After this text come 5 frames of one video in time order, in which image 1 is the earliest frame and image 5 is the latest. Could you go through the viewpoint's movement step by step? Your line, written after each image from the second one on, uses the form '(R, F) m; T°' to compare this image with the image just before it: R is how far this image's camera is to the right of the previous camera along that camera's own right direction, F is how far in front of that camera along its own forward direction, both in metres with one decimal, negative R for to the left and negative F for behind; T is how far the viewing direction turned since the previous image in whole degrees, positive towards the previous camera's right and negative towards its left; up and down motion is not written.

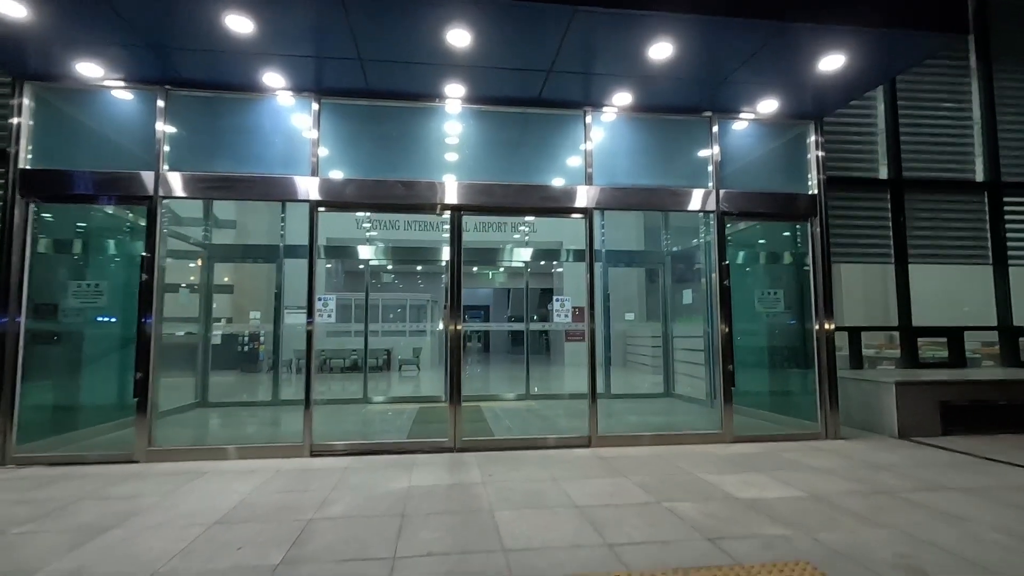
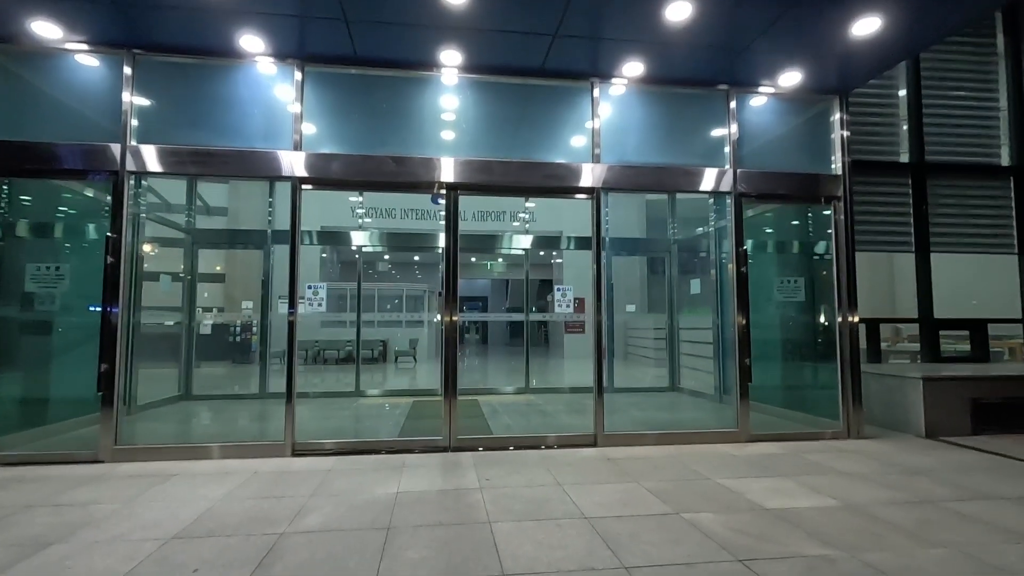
(0.0, +0.5) m; 0°
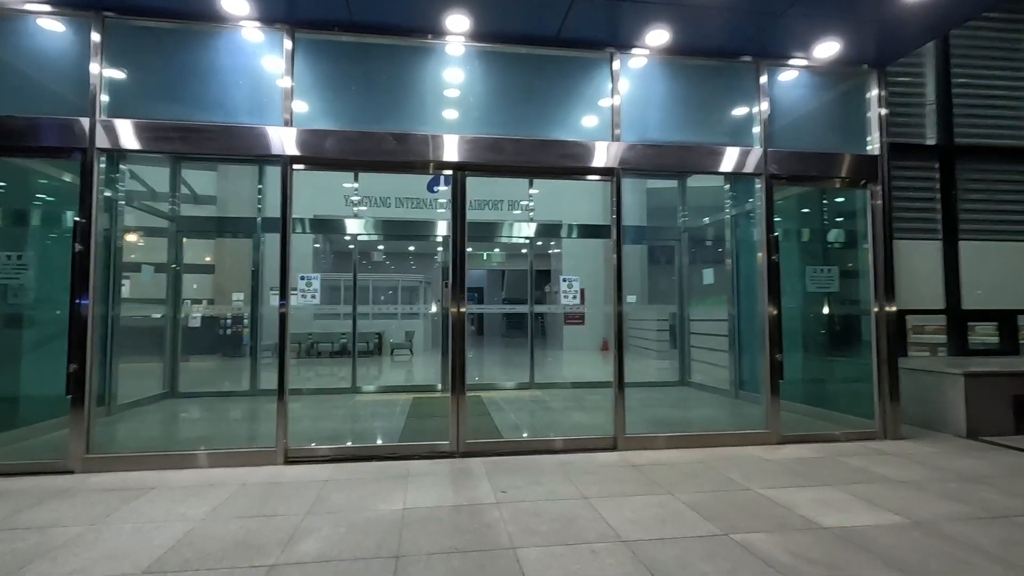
(-0.2, +0.5) m; +1°
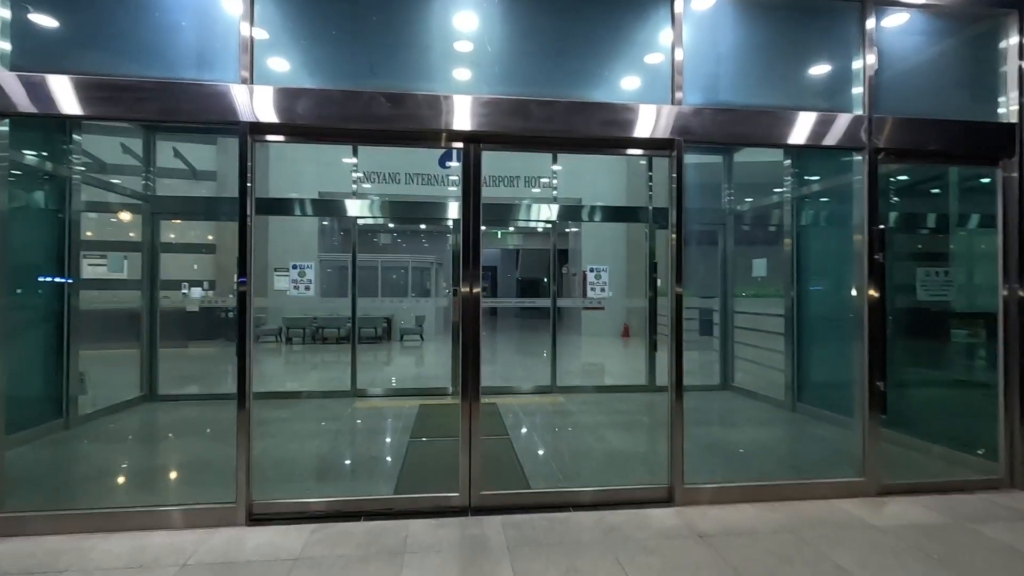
(-0.1, +1.1) m; -1°
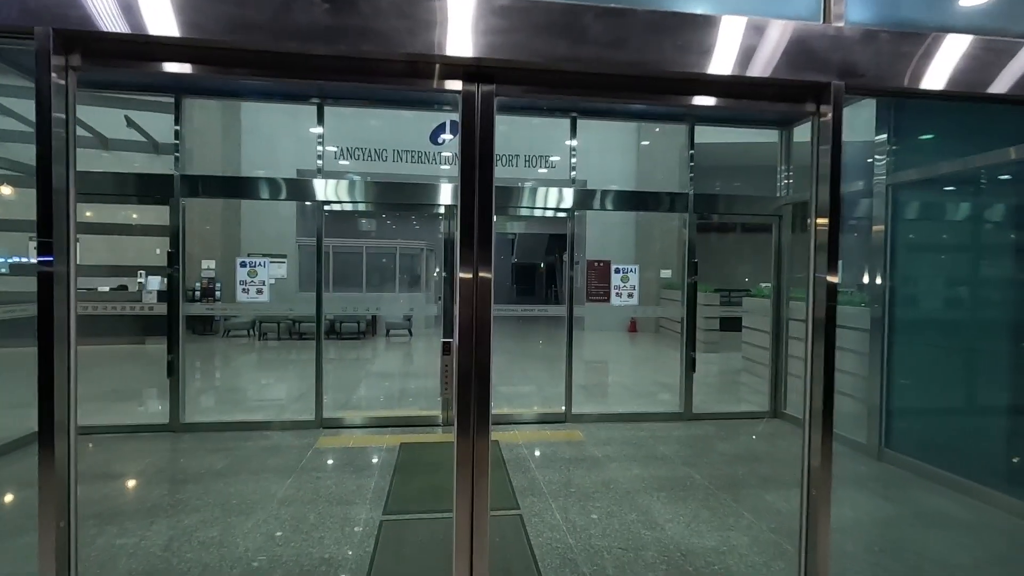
(-0.2, +1.6) m; +1°
